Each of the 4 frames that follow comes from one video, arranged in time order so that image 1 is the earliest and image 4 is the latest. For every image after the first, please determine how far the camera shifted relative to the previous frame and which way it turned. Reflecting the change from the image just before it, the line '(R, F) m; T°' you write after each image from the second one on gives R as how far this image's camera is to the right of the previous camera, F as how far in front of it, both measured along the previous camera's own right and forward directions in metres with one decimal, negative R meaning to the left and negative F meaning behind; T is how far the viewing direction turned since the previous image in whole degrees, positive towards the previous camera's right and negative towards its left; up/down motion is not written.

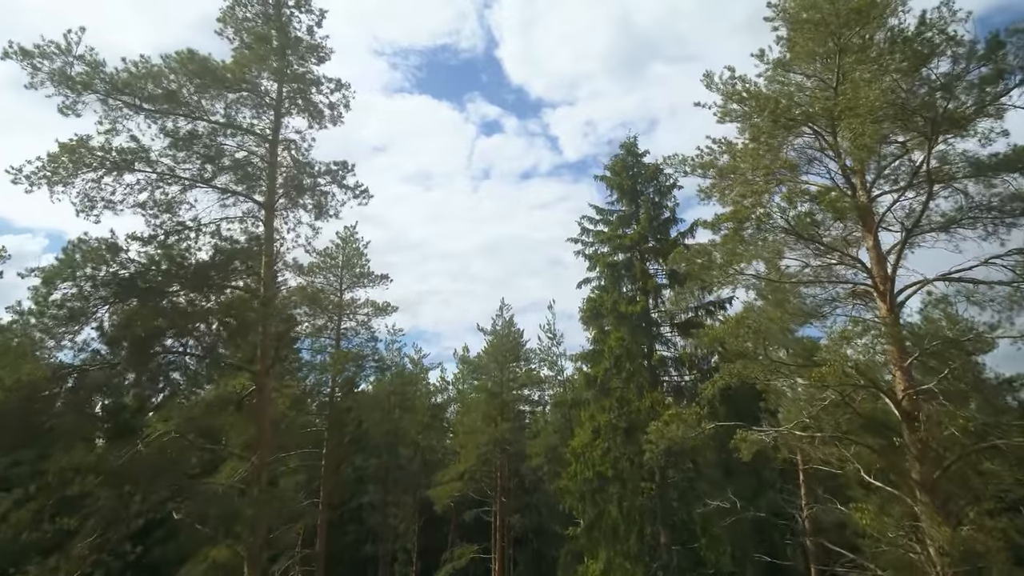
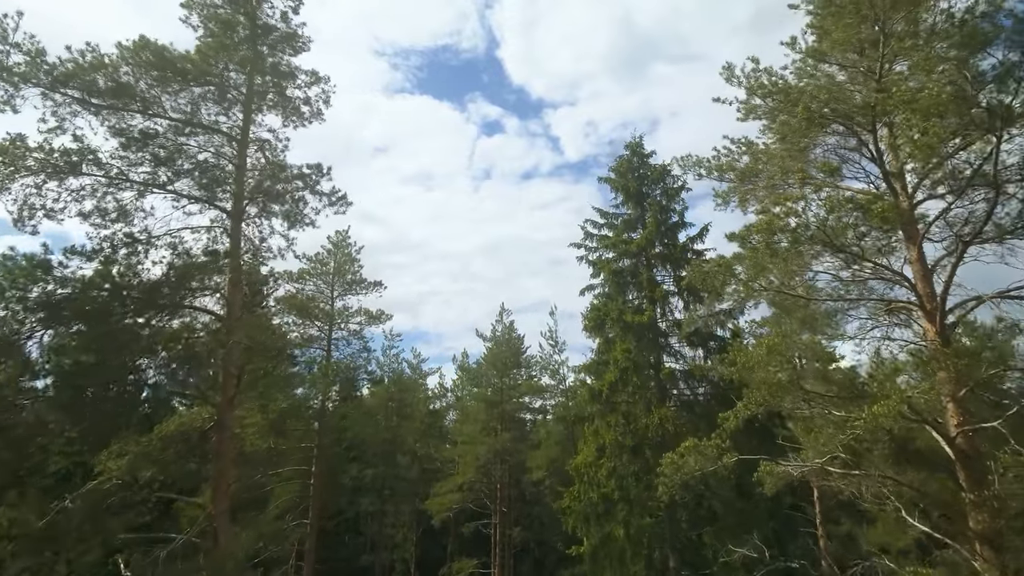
(0.0, +1.2) m; 0°
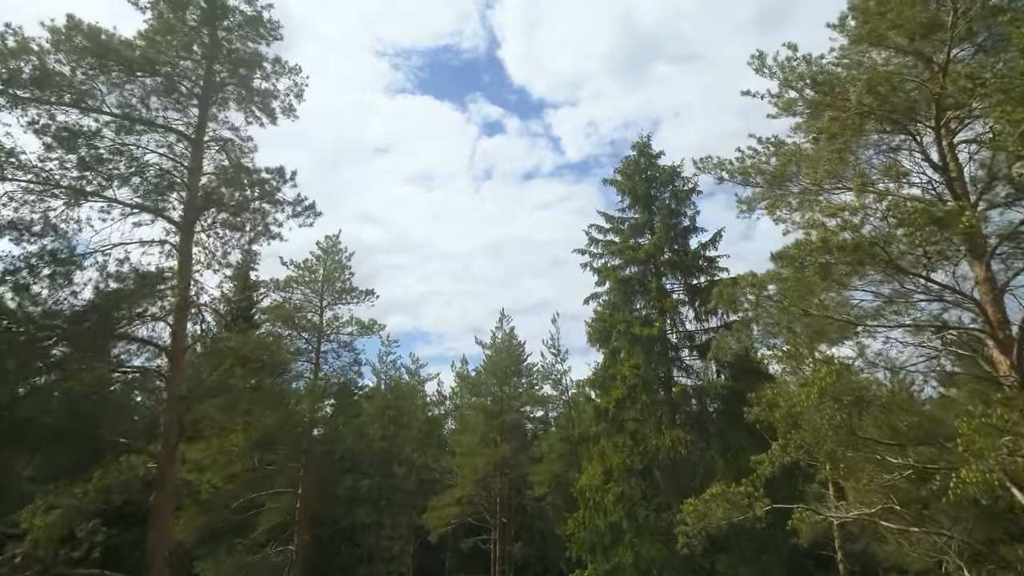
(0.0, +1.4) m; 0°
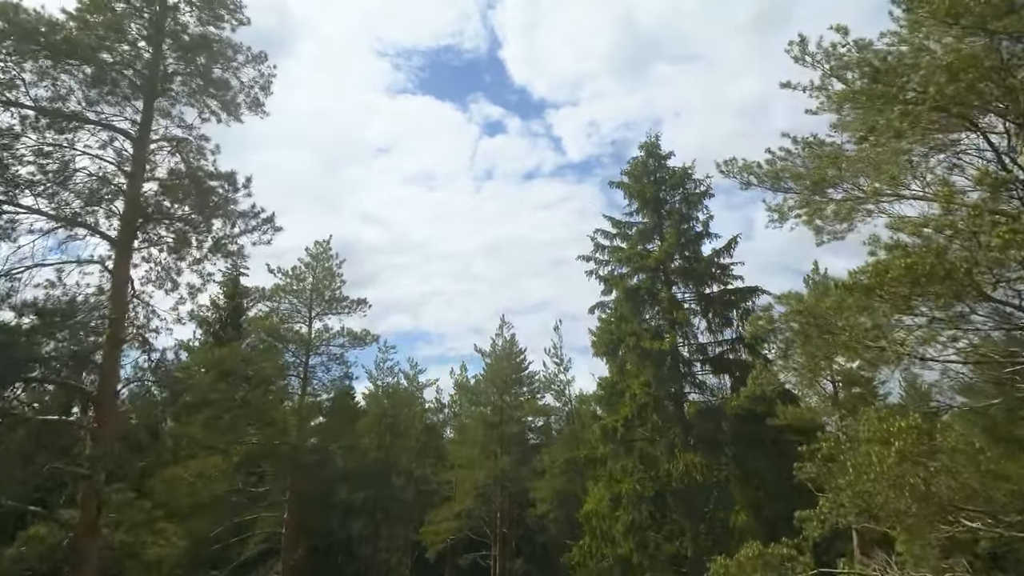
(0.0, +1.4) m; 0°
